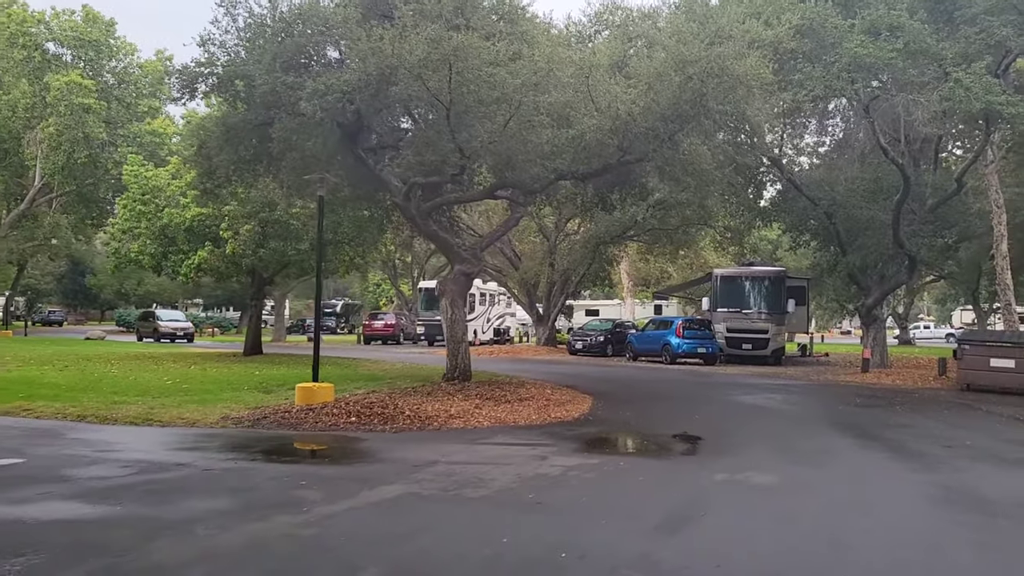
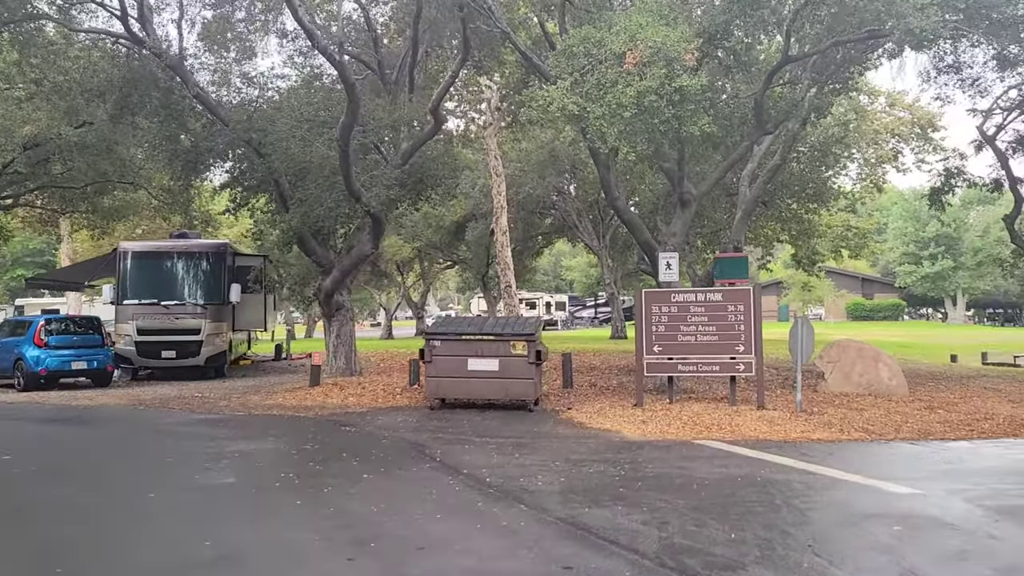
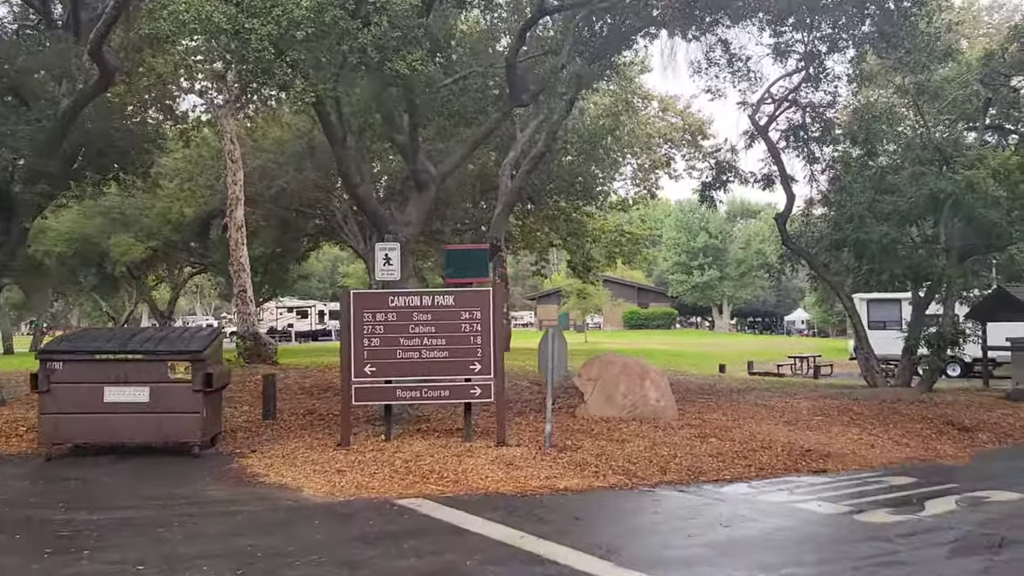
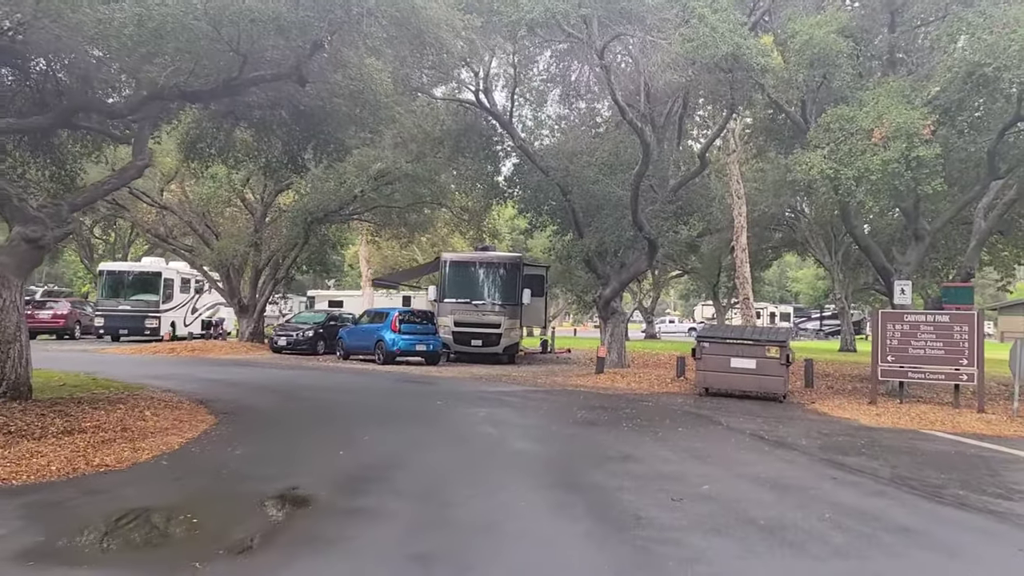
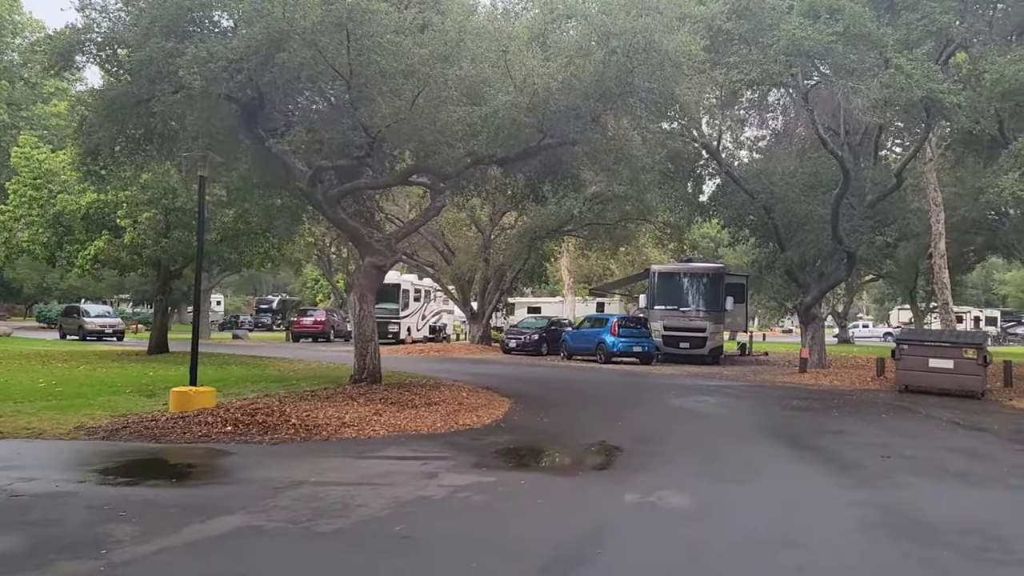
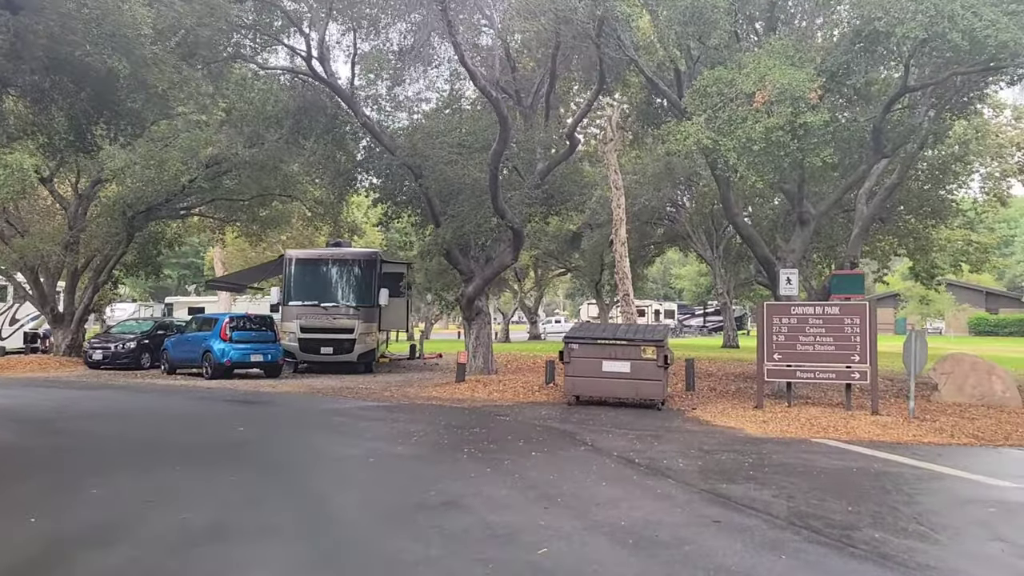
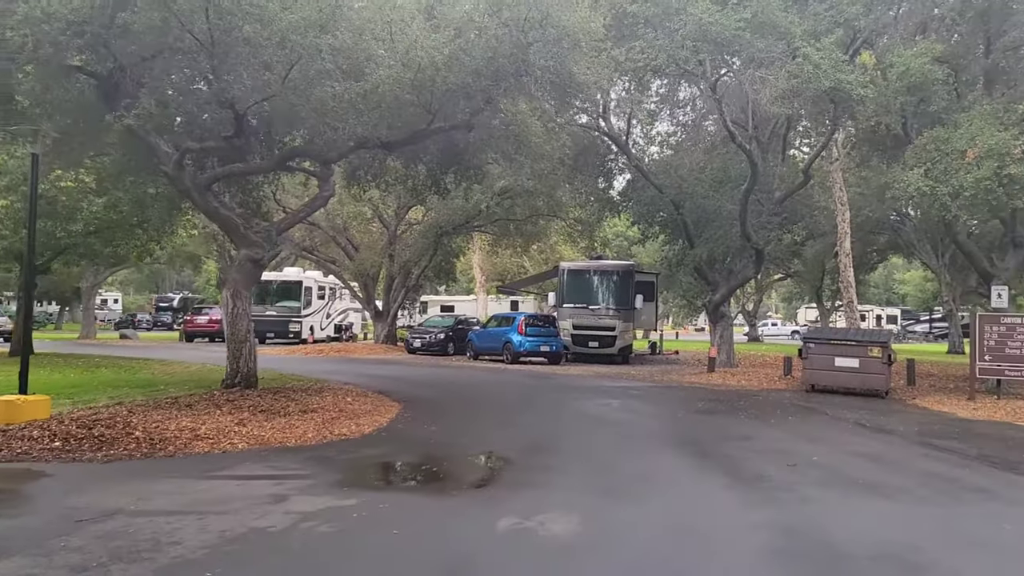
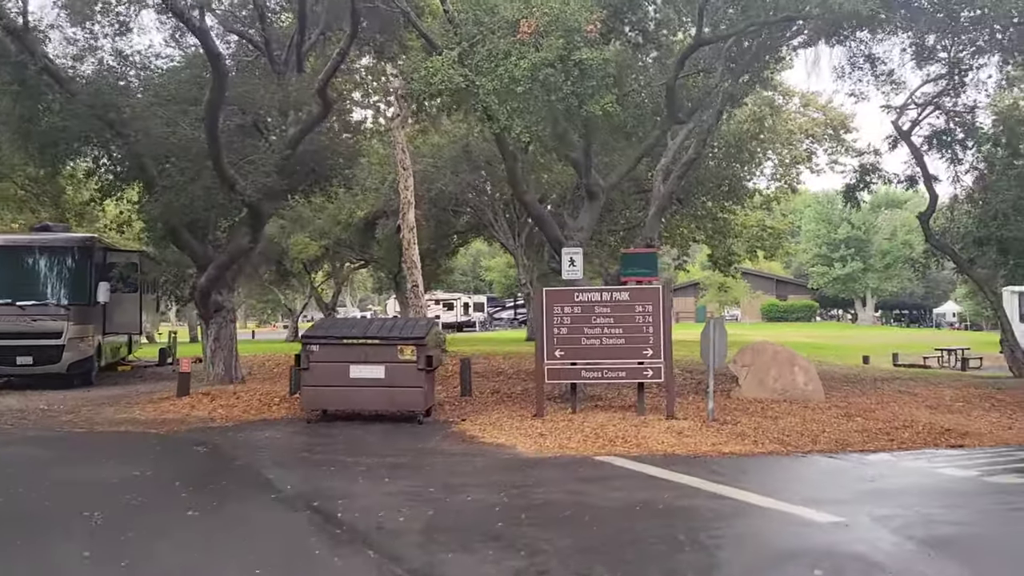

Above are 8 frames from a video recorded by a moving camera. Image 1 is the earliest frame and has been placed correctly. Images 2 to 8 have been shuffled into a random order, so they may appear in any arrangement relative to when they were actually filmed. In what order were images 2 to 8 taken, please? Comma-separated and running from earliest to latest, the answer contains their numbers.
5, 7, 4, 6, 2, 8, 3
